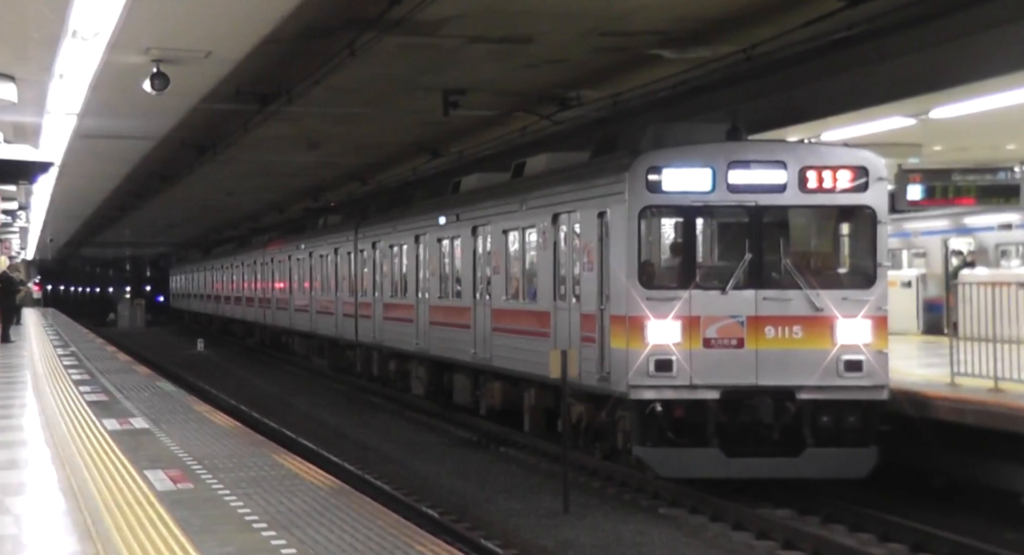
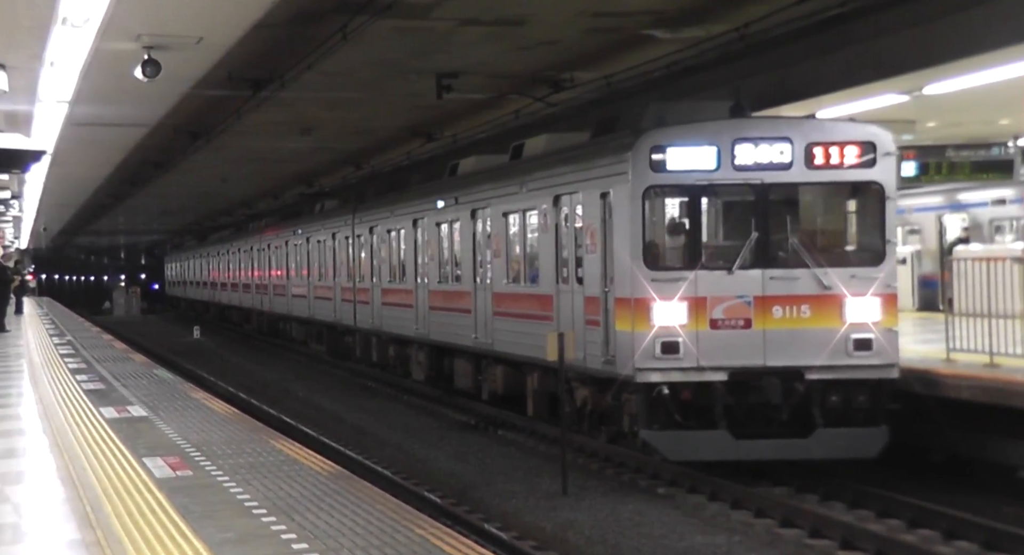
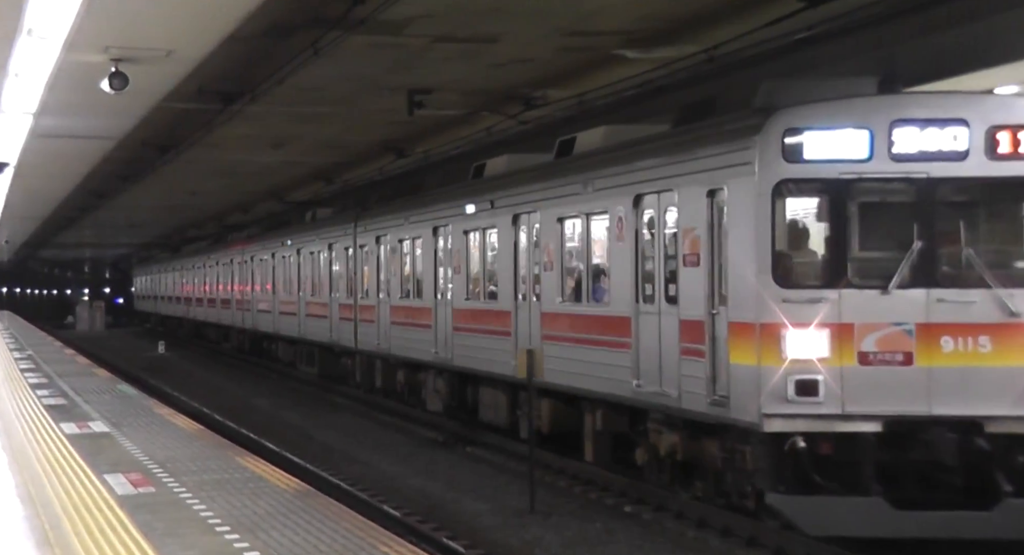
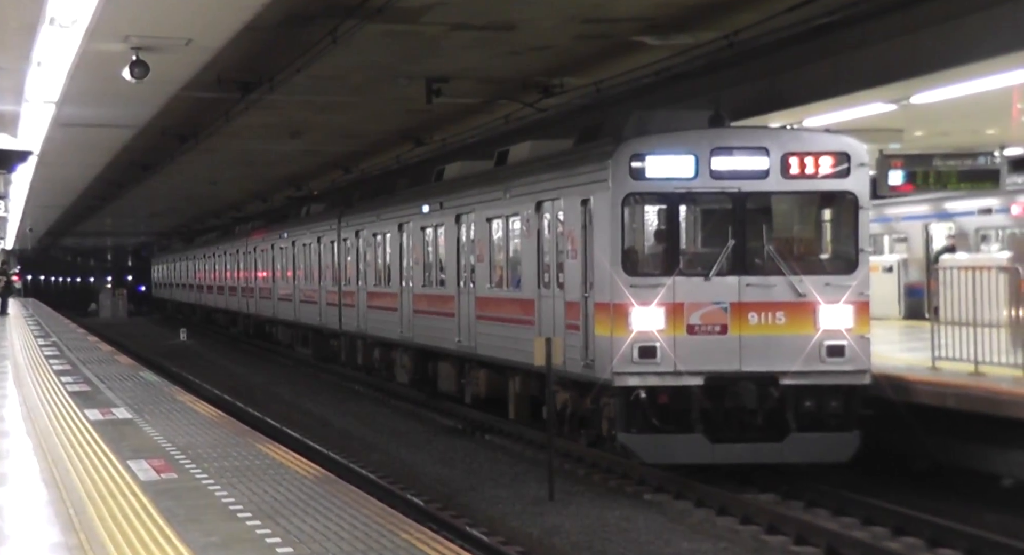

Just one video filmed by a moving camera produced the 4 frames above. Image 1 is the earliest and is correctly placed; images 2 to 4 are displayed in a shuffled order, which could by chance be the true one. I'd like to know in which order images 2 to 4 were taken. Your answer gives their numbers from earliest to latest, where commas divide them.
4, 2, 3
